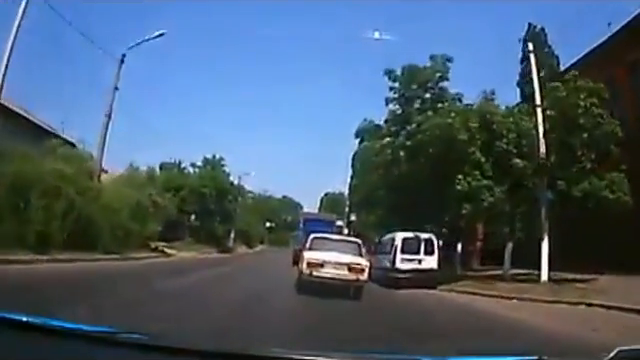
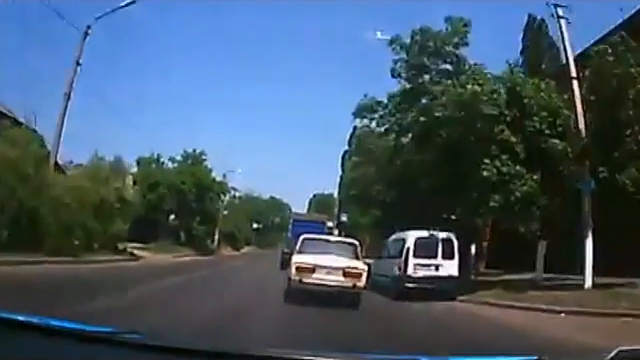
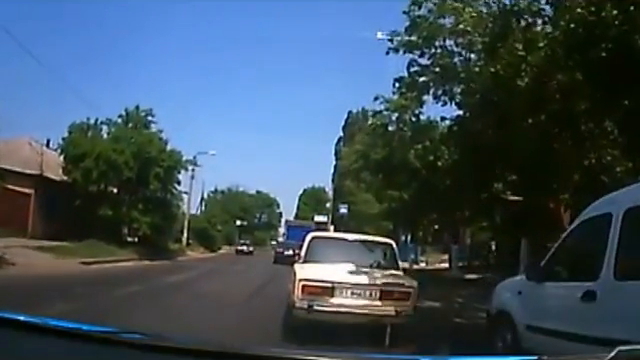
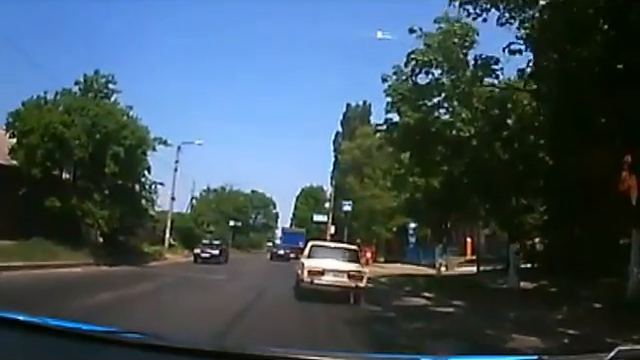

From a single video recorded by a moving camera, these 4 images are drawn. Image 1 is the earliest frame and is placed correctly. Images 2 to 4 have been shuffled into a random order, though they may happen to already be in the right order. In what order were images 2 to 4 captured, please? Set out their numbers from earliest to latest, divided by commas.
2, 3, 4
